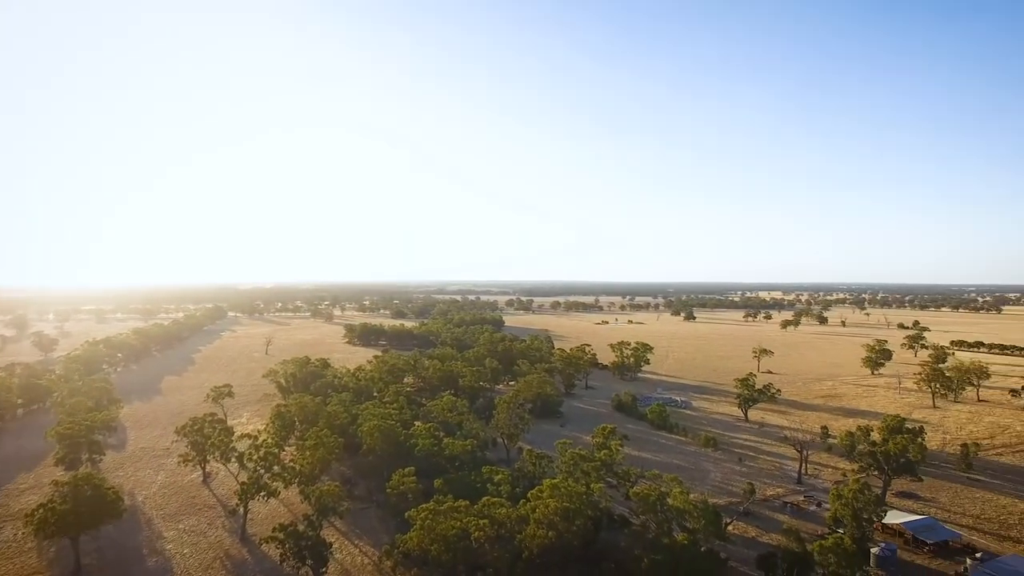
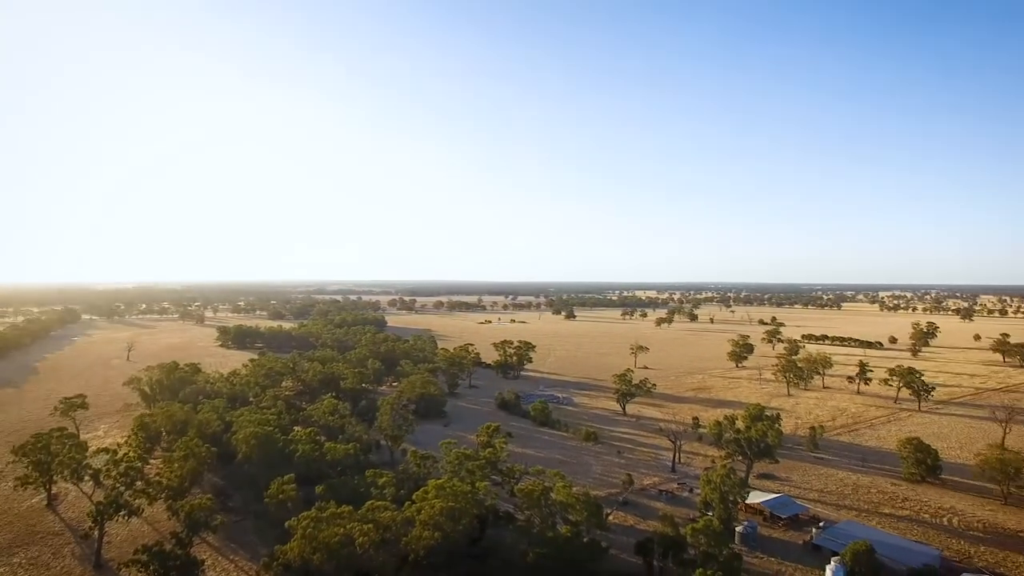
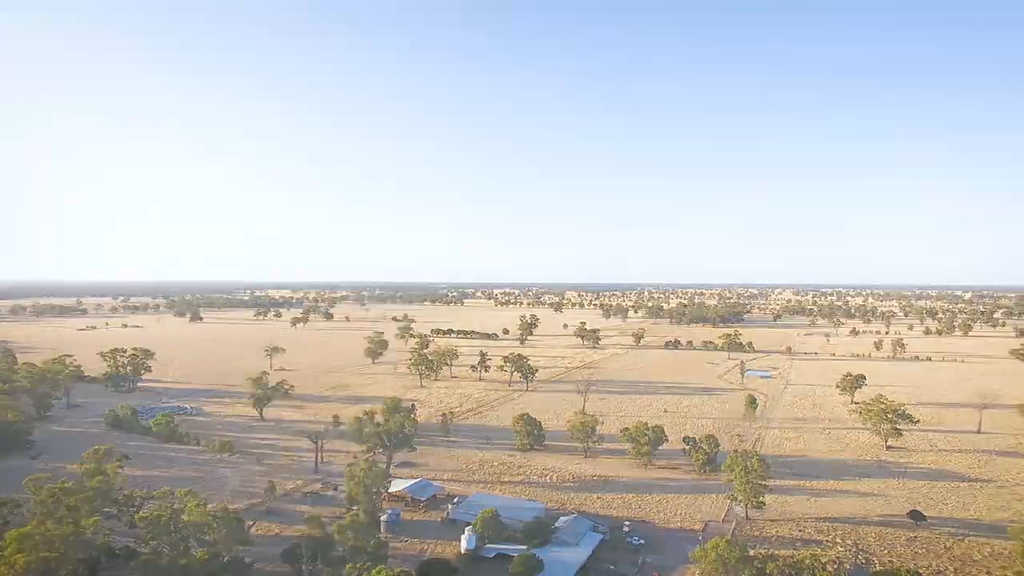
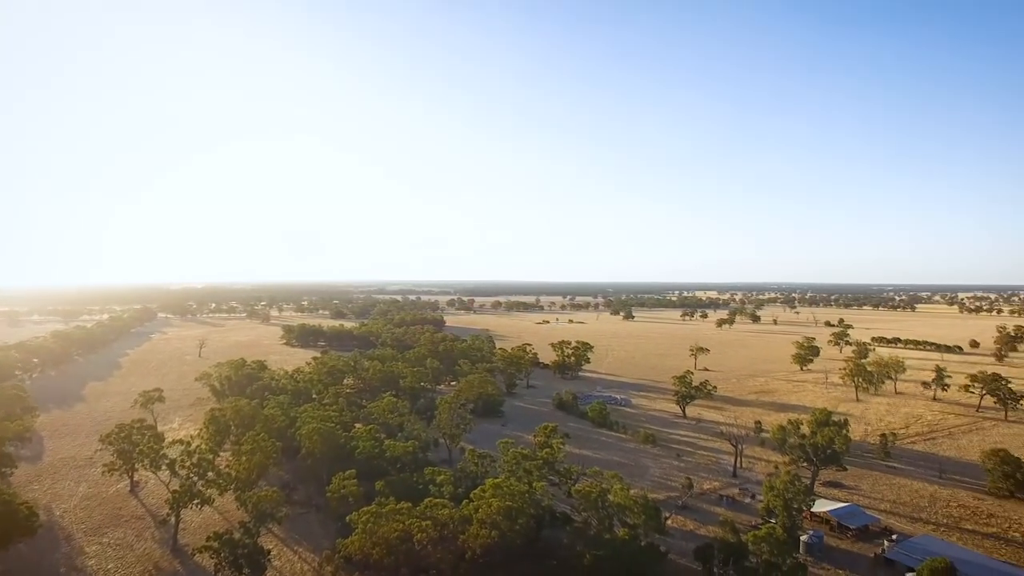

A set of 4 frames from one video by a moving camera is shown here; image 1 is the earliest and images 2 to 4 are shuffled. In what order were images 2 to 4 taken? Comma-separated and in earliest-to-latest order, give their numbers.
4, 2, 3
